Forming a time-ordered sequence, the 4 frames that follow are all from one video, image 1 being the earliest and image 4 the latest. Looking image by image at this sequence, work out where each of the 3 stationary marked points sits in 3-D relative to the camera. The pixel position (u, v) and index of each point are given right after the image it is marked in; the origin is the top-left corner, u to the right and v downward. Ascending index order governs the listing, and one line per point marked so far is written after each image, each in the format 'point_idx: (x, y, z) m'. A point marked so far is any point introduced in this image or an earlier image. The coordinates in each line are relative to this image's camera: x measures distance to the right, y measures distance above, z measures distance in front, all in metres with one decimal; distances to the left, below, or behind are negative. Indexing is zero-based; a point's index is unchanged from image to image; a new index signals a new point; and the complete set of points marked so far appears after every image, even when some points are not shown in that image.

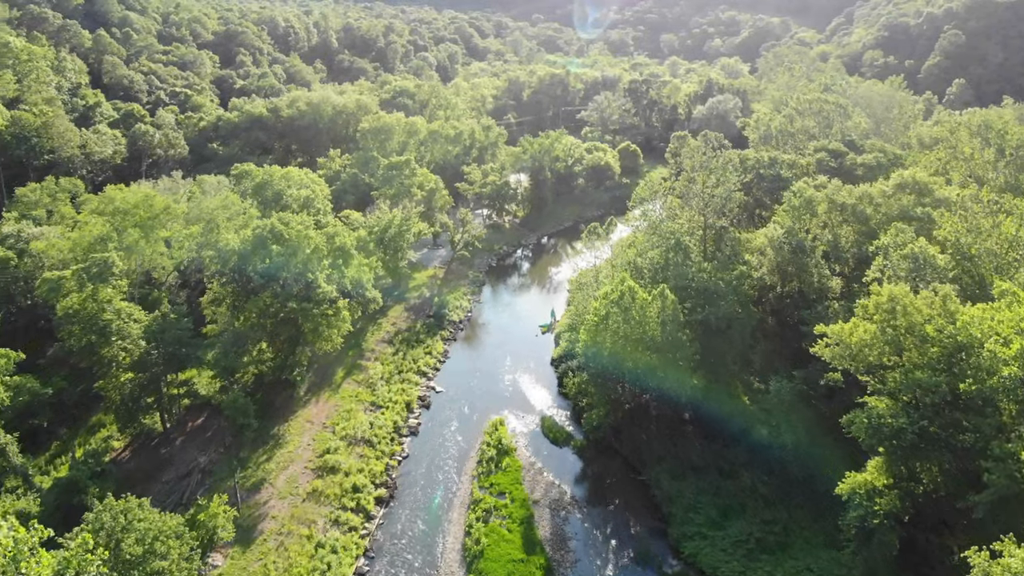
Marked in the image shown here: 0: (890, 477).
0: (+13.2, -6.6, +19.6) m
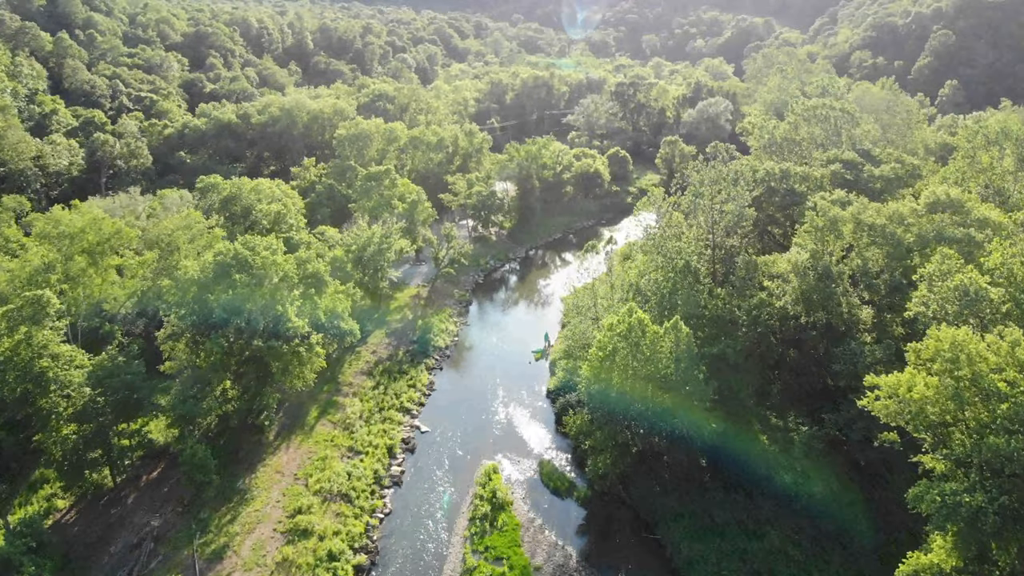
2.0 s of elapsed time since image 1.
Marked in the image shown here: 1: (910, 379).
0: (+13.3, -8.0, +16.7) m
1: (+13.3, -3.0, +18.7) m
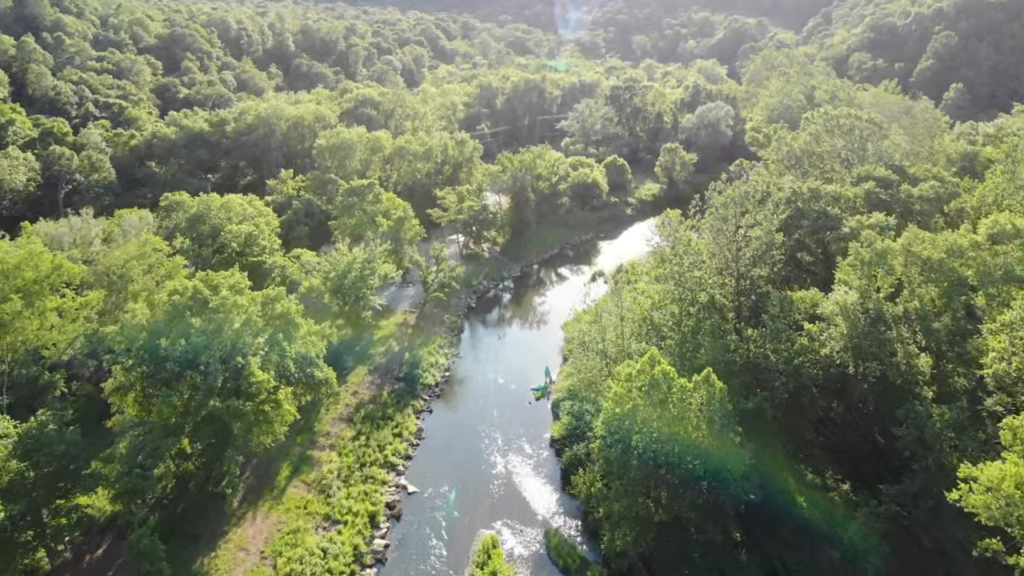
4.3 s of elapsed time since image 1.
0: (+13.6, -9.9, +13.0) m
1: (+13.5, -4.9, +15.0) m
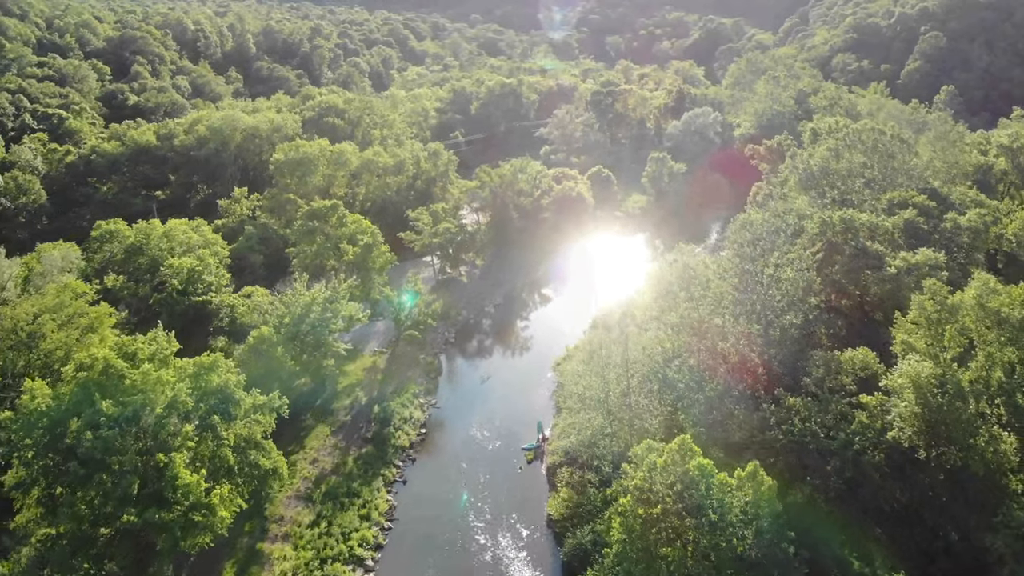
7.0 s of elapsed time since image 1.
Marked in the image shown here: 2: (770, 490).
0: (+14.1, -12.2, +8.8) m
1: (+13.7, -7.2, +10.8) m
2: (+8.3, -6.5, +17.8) m
